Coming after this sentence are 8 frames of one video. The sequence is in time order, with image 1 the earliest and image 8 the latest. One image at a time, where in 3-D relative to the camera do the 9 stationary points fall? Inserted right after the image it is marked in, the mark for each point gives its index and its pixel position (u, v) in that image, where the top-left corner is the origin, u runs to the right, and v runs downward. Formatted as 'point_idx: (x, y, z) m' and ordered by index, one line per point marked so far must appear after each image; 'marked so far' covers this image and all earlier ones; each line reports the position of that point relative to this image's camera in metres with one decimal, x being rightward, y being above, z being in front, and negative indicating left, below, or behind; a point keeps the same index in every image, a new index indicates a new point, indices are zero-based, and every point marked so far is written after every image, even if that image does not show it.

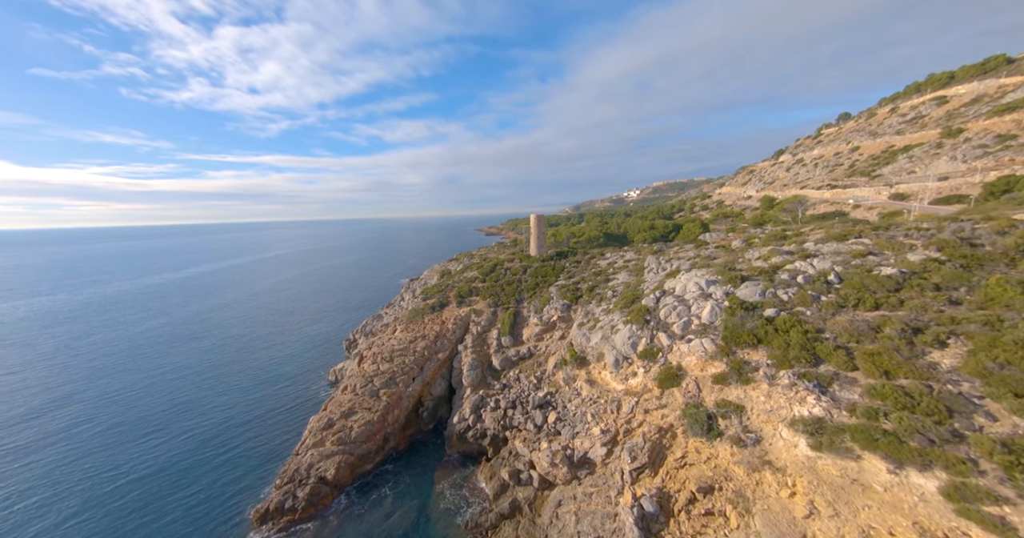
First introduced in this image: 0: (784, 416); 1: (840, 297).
0: (+10.3, -5.5, +13.6) m
1: (+14.8, -1.3, +16.3) m
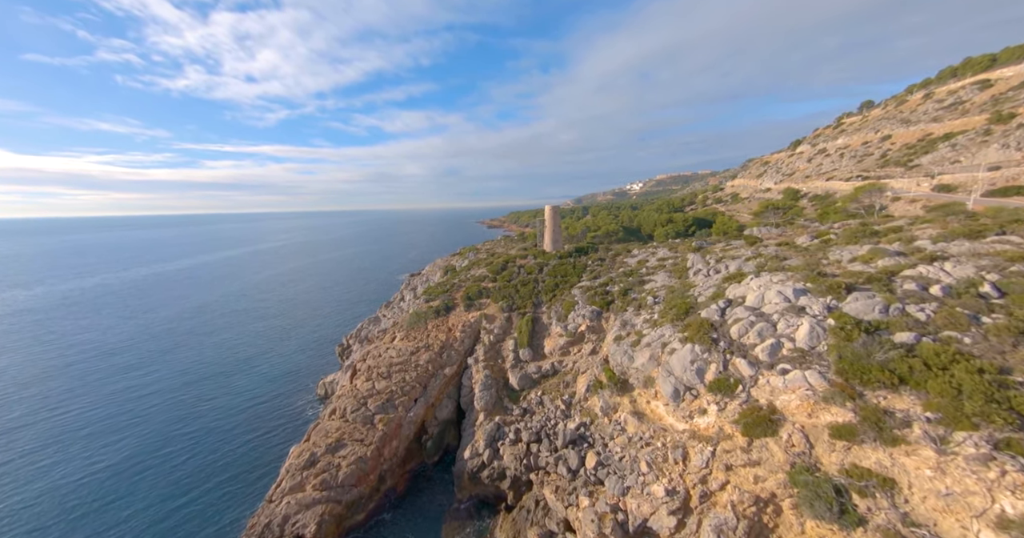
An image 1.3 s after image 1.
0: (+11.6, -5.9, +8.9) m
1: (+16.2, -1.6, +11.6) m
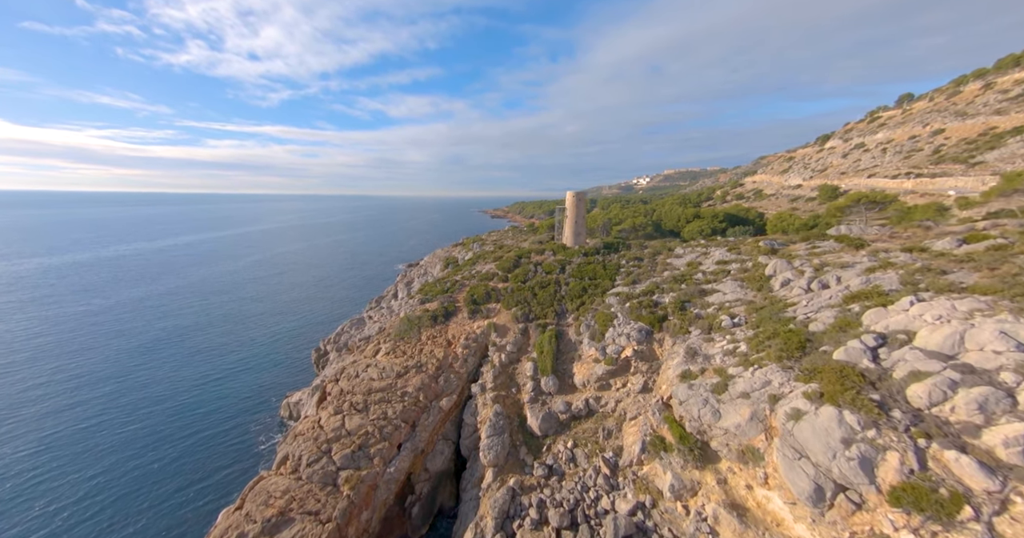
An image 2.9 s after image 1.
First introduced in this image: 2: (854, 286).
0: (+12.5, -6.8, +2.4) m
1: (+17.3, -2.6, +4.9) m
2: (+14.7, -0.7, +15.4) m
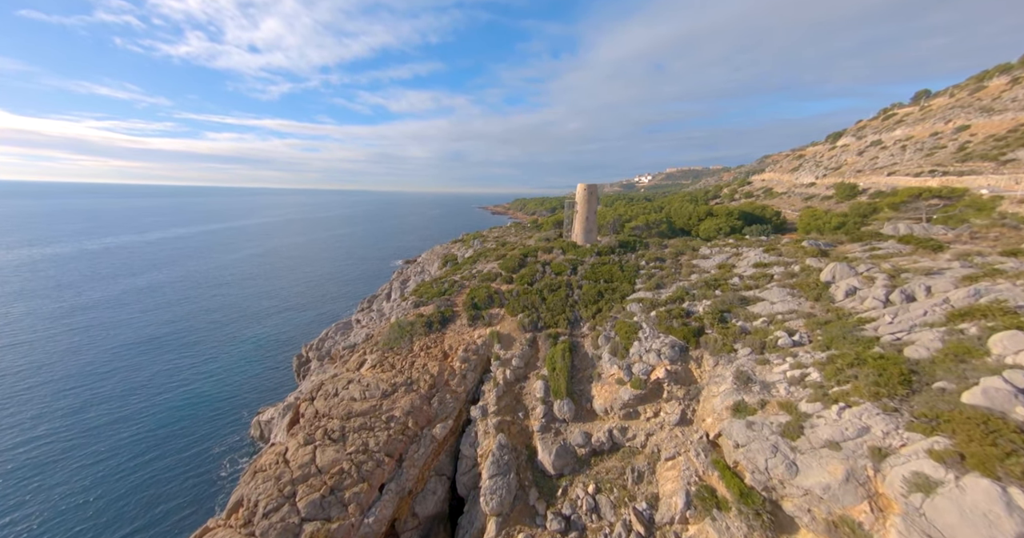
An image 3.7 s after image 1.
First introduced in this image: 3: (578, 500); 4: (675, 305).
0: (+12.9, -7.2, -0.8) m
1: (+17.7, -3.0, +1.7) m
2: (+15.1, -1.0, +12.1) m
3: (+2.5, -8.7, +13.5) m
4: (+9.0, -2.0, +19.9) m
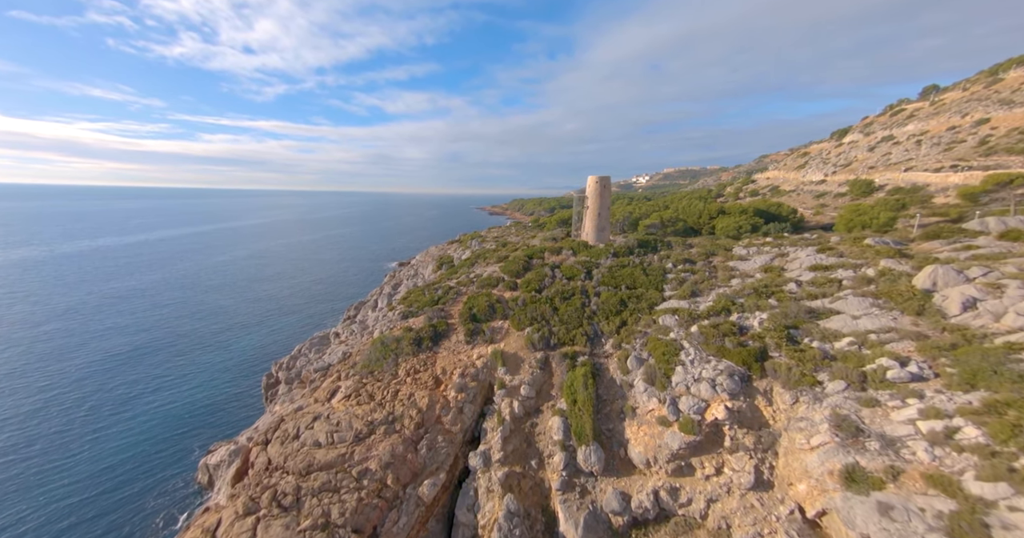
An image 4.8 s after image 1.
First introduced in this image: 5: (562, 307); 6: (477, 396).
0: (+13.4, -7.3, -4.6) m
1: (+18.2, -3.1, -2.1) m
2: (+15.5, -1.1, +8.4) m
3: (+2.9, -8.9, +9.6) m
4: (+9.3, -2.2, +16.1) m
5: (+2.7, -2.1, +19.8) m
6: (-1.5, -5.6, +15.8) m
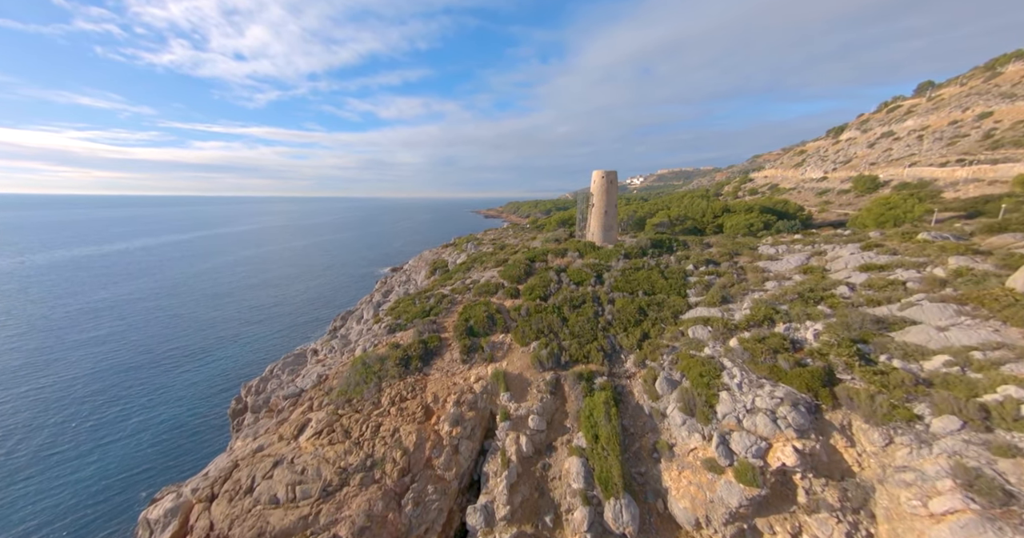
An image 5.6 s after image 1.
0: (+13.9, -7.1, -7.2) m
1: (+18.5, -2.9, -4.6) m
2: (+15.7, -1.0, +5.9) m
3: (+3.2, -9.0, +6.9) m
4: (+9.5, -2.3, +13.5) m
5: (+2.9, -2.3, +17.1) m
6: (-1.3, -5.8, +13.0) m
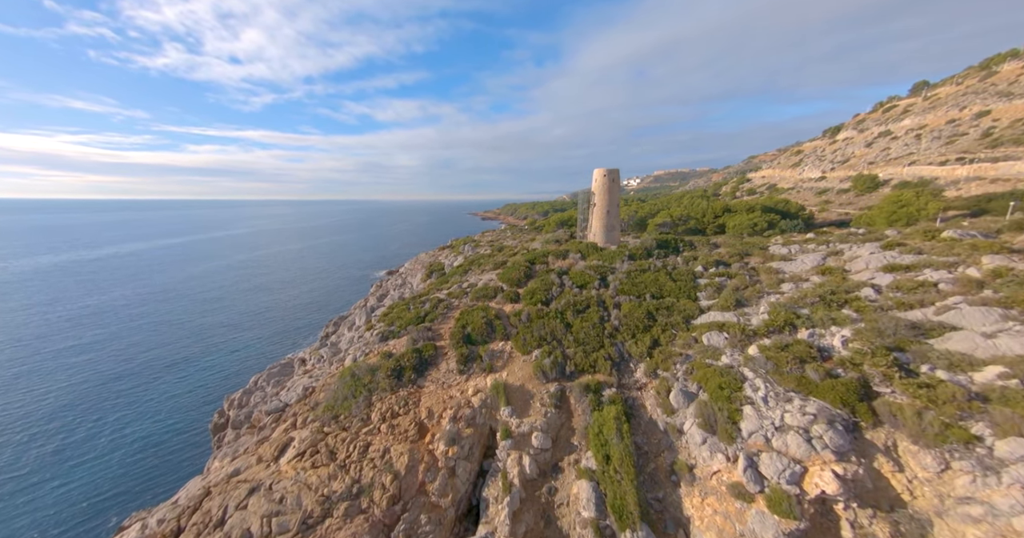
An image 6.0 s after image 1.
0: (+14.1, -7.0, -8.2) m
1: (+18.7, -2.8, -5.5) m
2: (+15.8, -1.0, +4.9) m
3: (+3.4, -9.0, +5.8) m
4: (+9.5, -2.4, +12.4) m
5: (+2.9, -2.4, +16.0) m
6: (-1.3, -5.9, +11.9) m
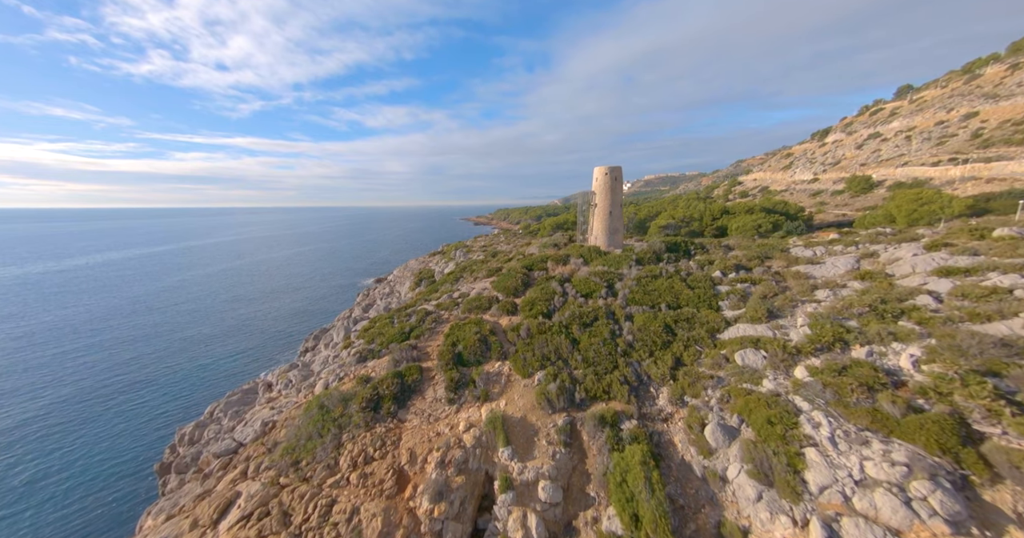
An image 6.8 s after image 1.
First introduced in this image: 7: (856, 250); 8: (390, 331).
0: (+14.6, -6.8, -10.3) m
1: (+19.1, -2.6, -7.4) m
2: (+15.9, -1.0, +2.9) m
3: (+3.6, -9.2, +3.4) m
4: (+9.5, -2.5, +10.3) m
5: (+2.8, -2.7, +13.8) m
6: (-1.2, -6.2, +9.5) m
7: (+16.2, +1.0, +16.9) m
8: (-5.9, -3.0, +17.5) m
